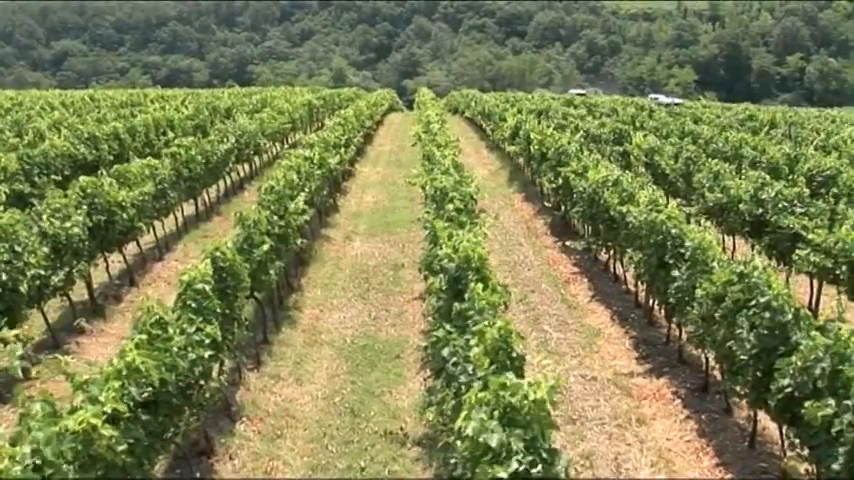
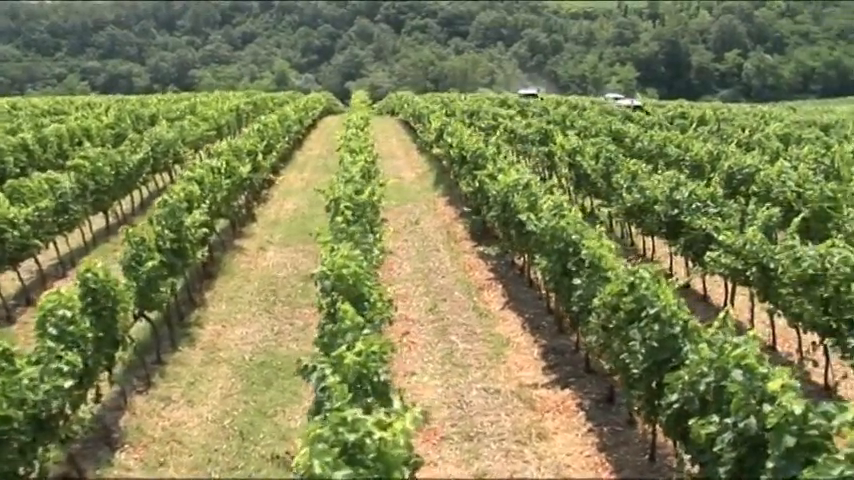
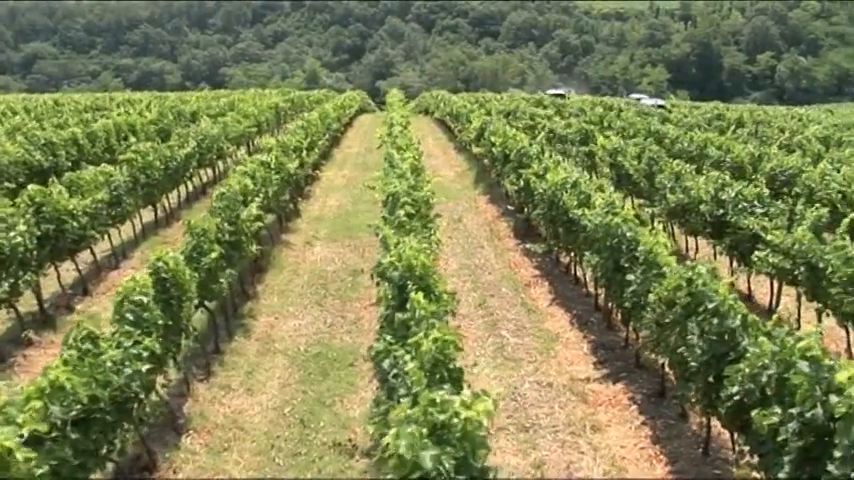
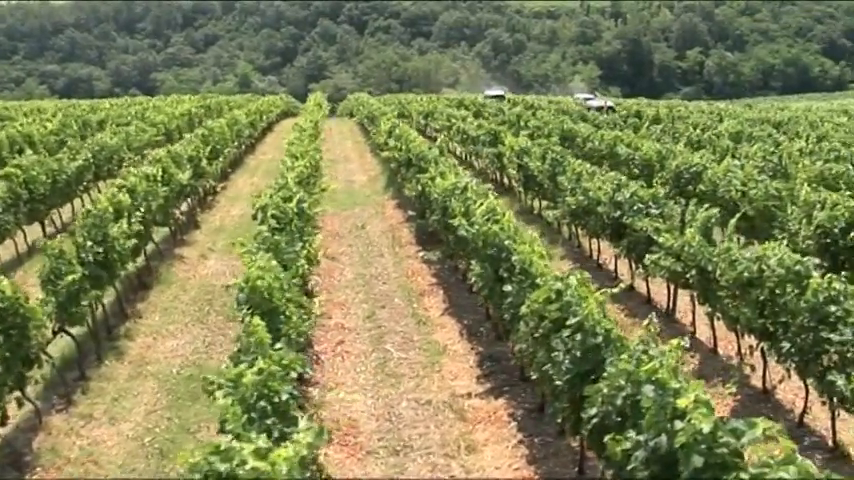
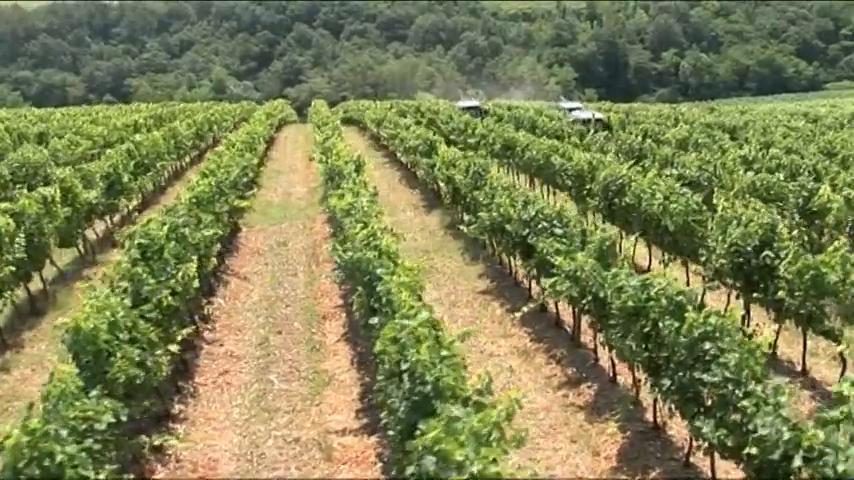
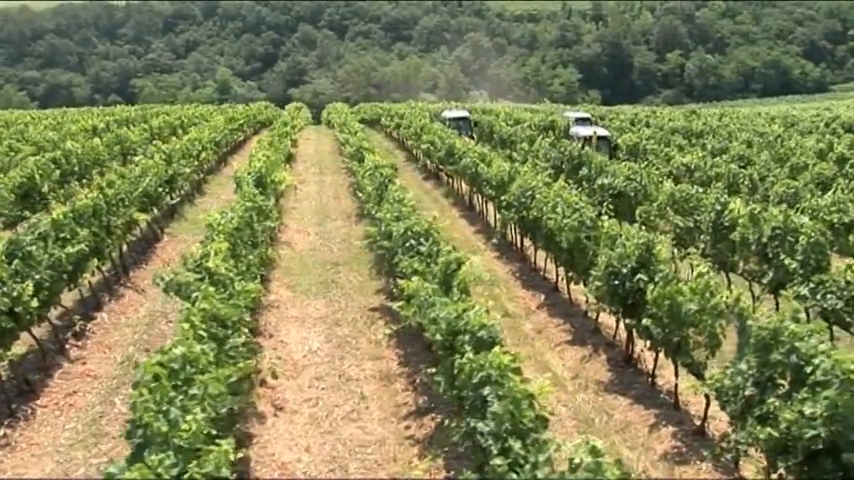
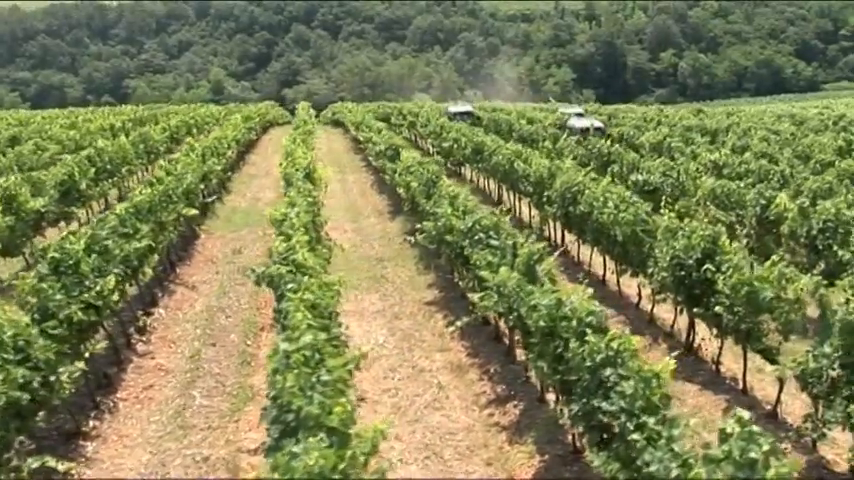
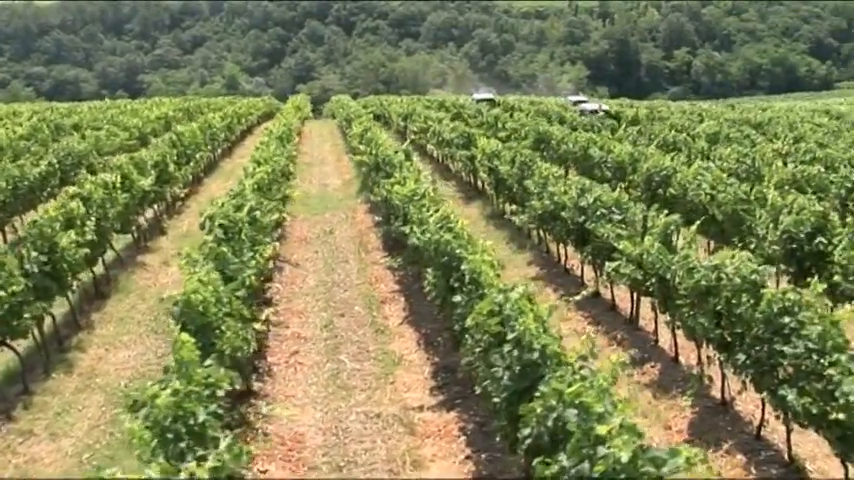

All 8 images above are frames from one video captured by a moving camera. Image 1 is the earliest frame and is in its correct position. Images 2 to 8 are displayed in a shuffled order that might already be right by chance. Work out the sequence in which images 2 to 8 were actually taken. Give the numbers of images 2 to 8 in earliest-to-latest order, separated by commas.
3, 2, 4, 8, 5, 7, 6
